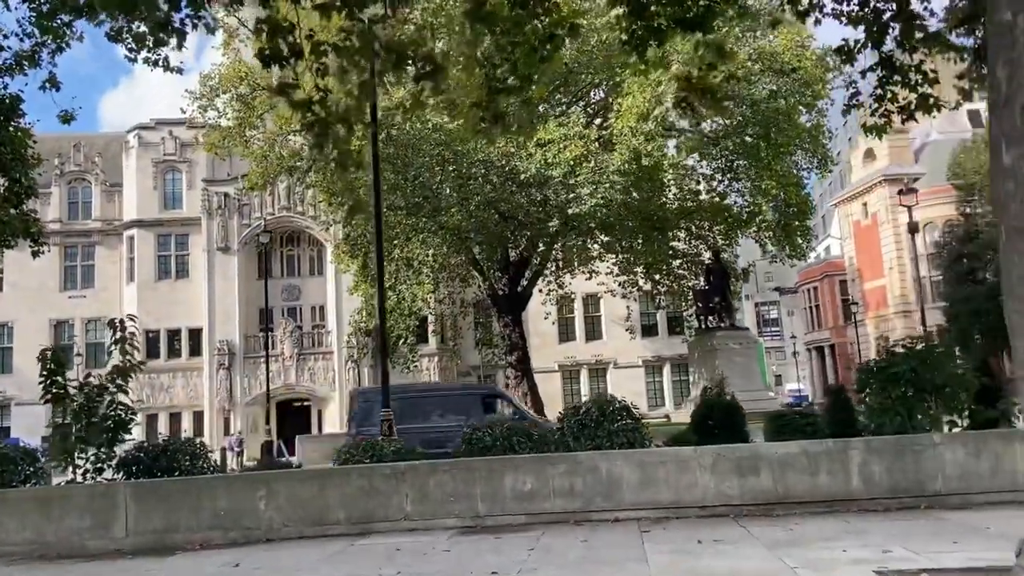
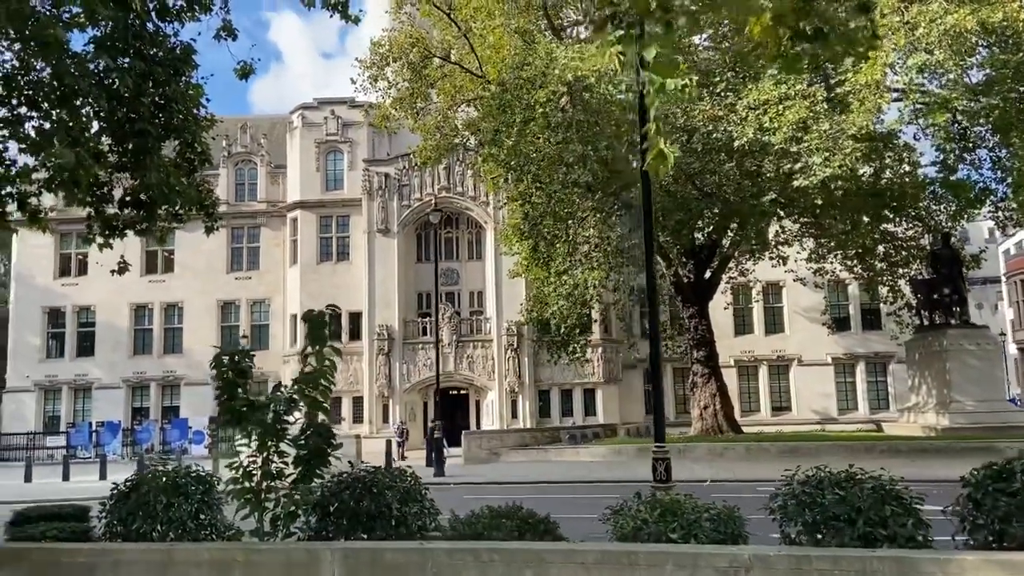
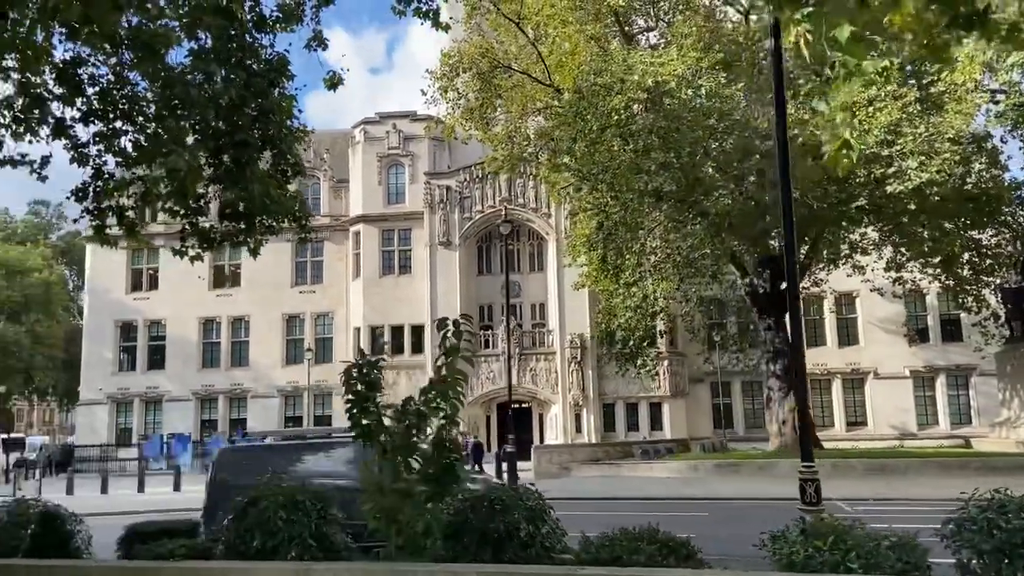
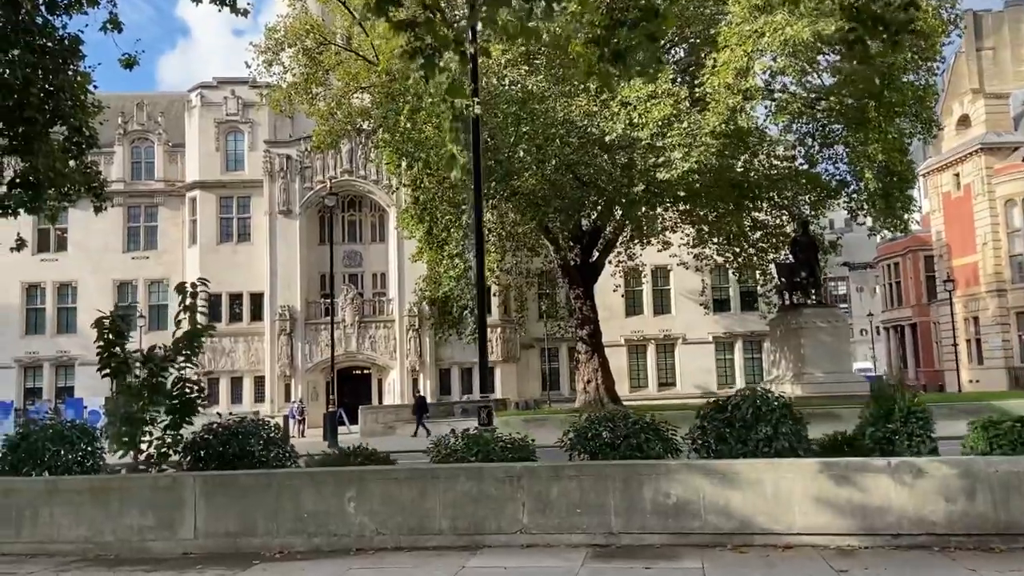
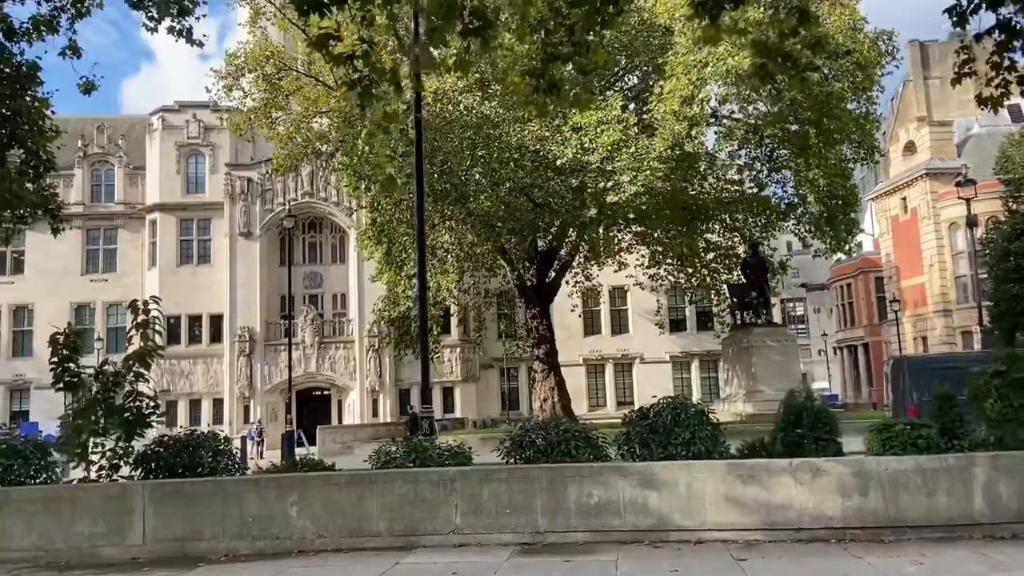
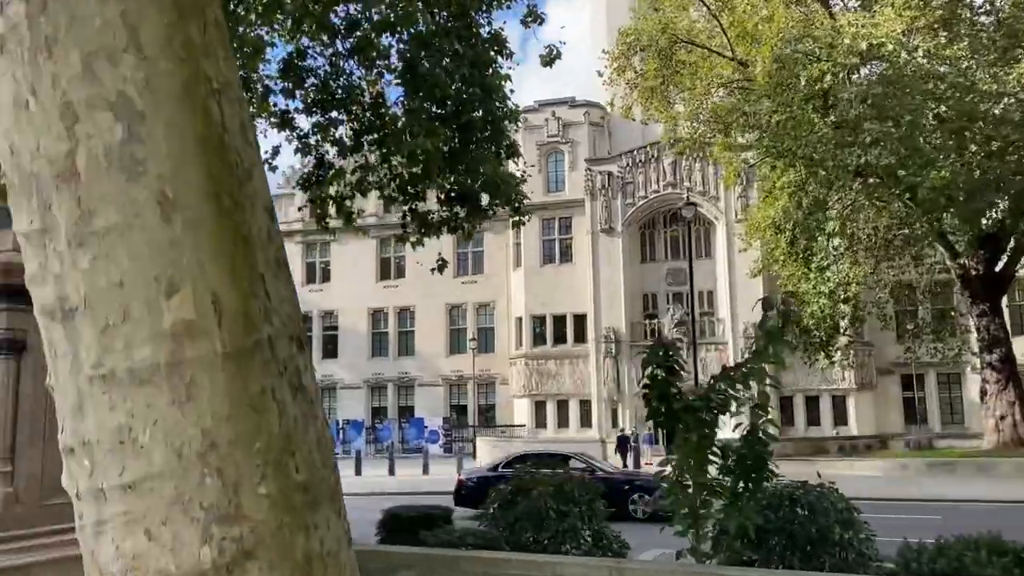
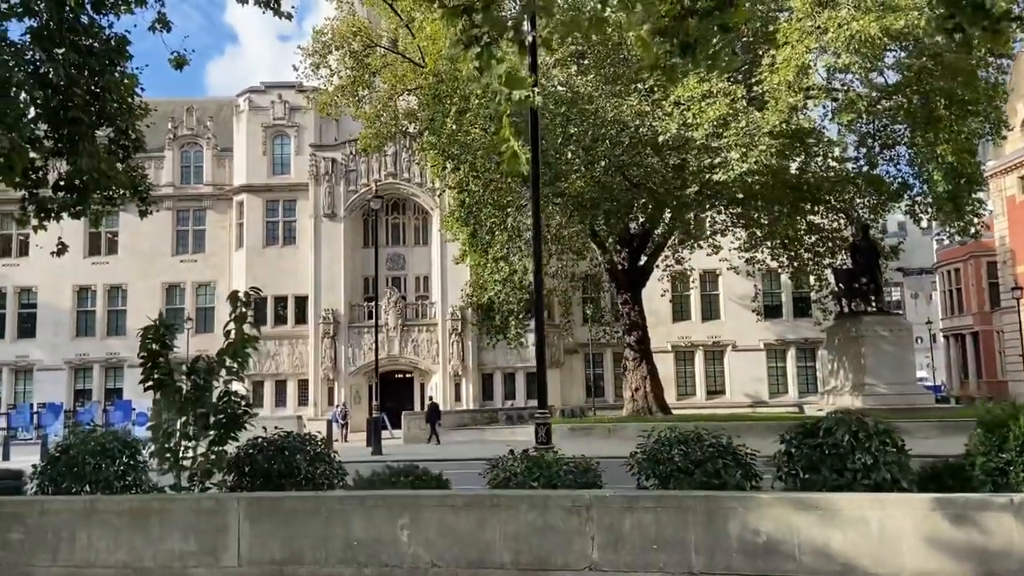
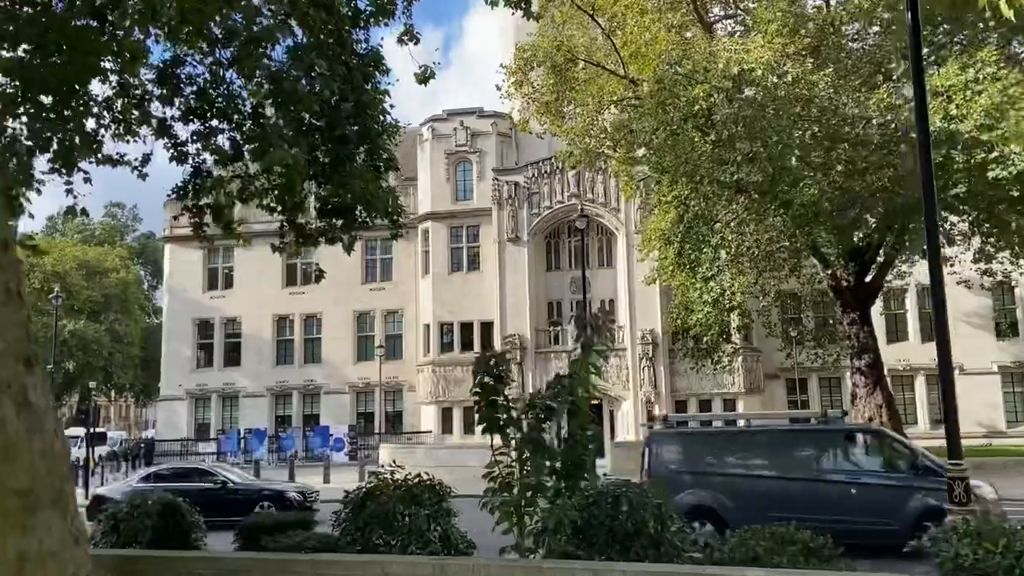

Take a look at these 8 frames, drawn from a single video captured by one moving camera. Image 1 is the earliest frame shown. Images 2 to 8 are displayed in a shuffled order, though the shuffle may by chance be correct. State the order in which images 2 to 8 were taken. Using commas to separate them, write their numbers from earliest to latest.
5, 4, 7, 2, 3, 8, 6
